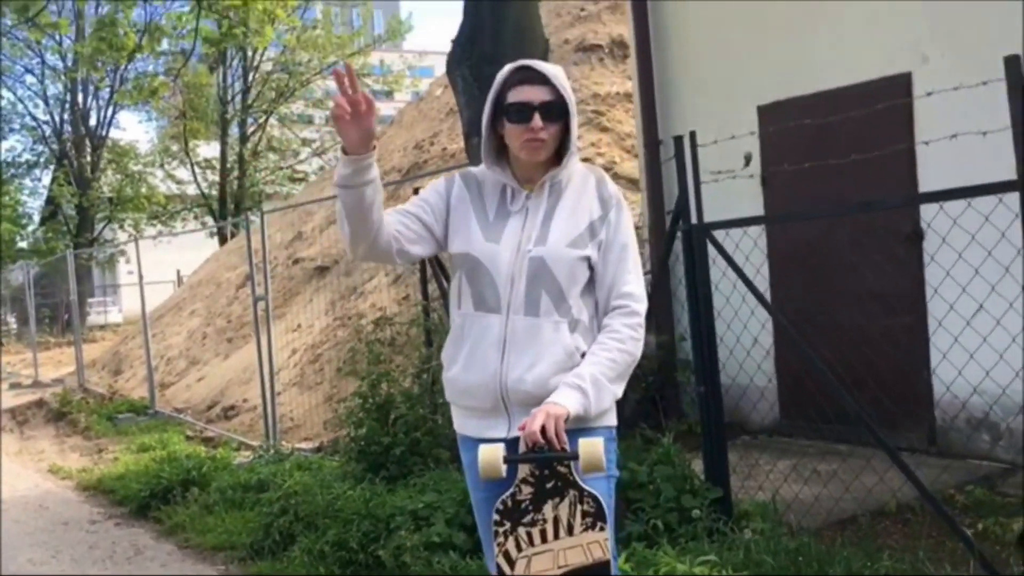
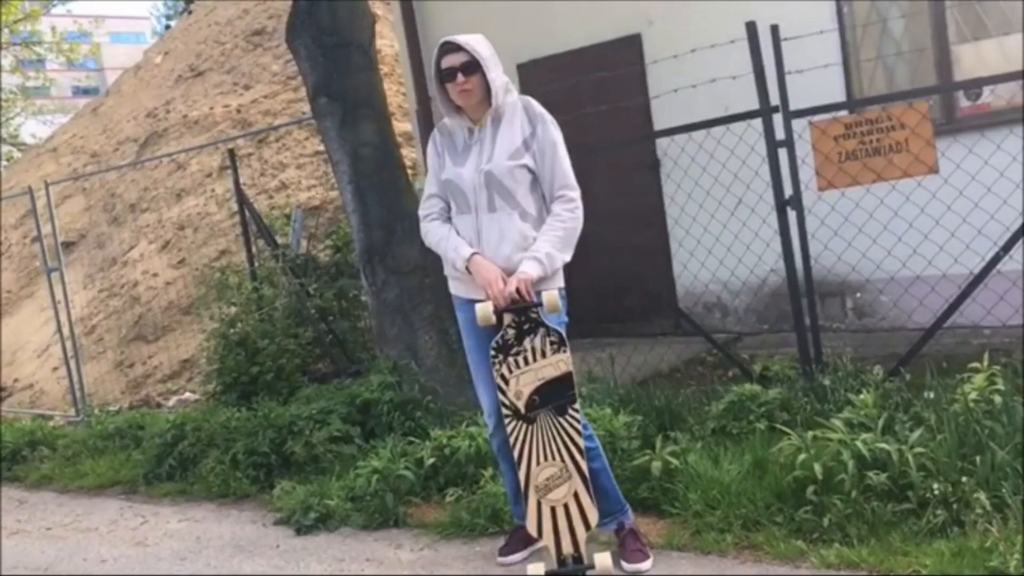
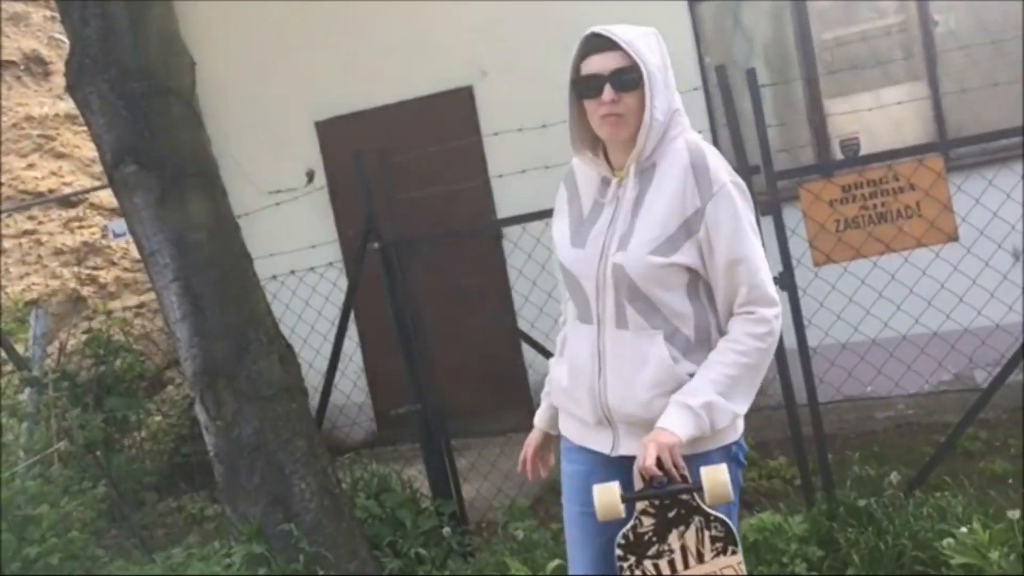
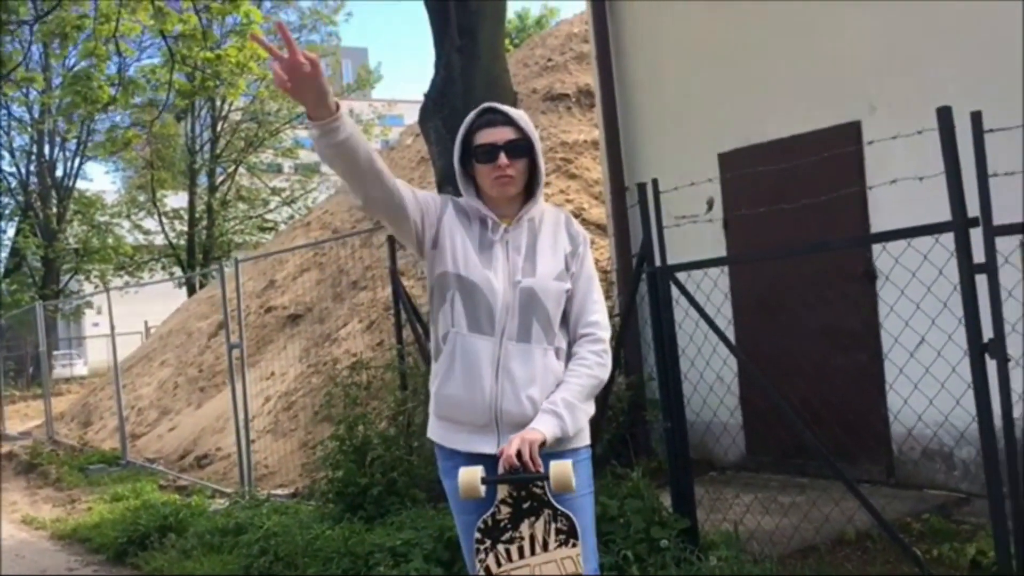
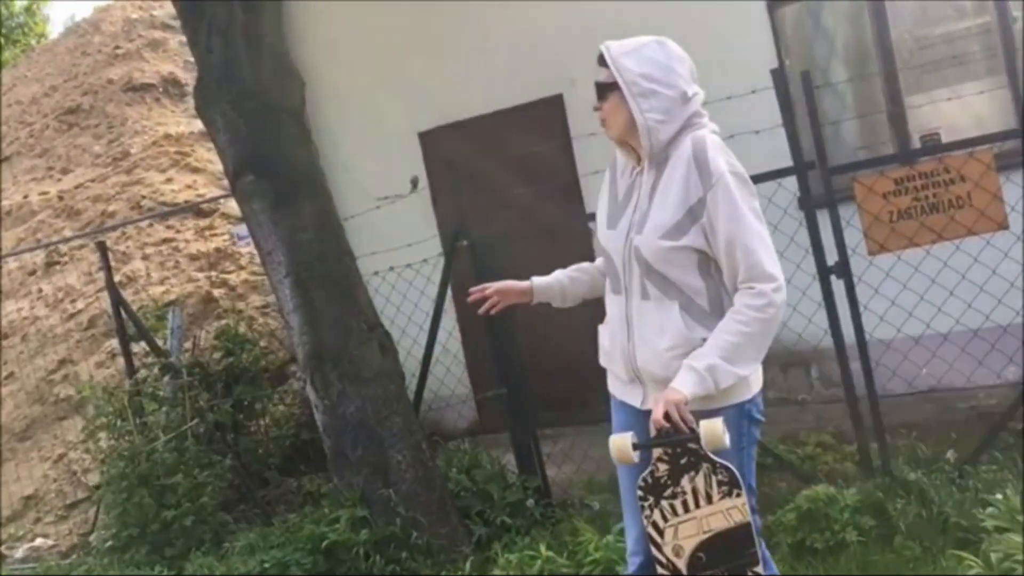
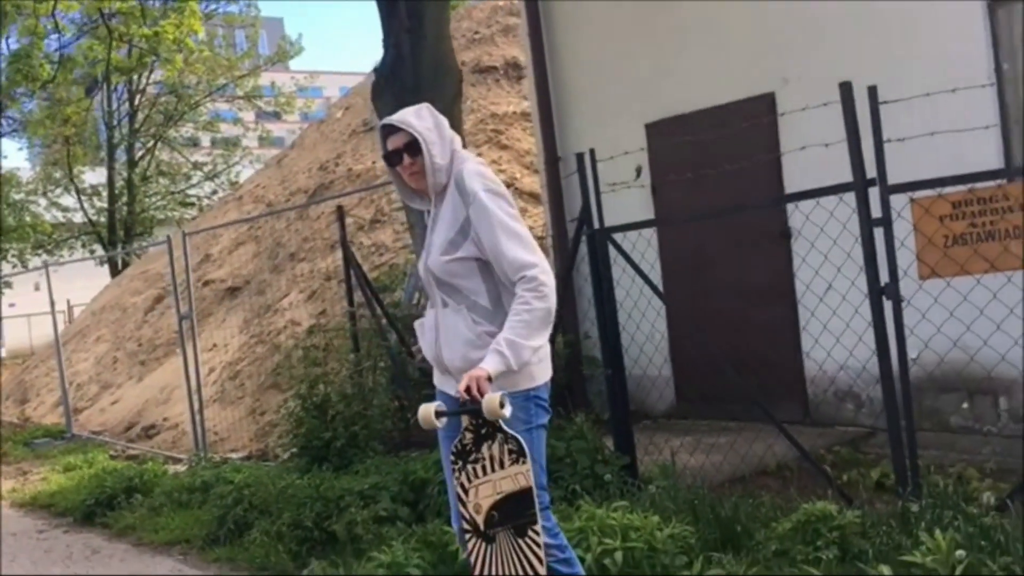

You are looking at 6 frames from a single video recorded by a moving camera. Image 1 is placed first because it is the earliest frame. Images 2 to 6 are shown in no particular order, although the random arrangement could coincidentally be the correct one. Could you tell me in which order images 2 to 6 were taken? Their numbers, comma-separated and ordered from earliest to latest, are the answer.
4, 6, 2, 5, 3
